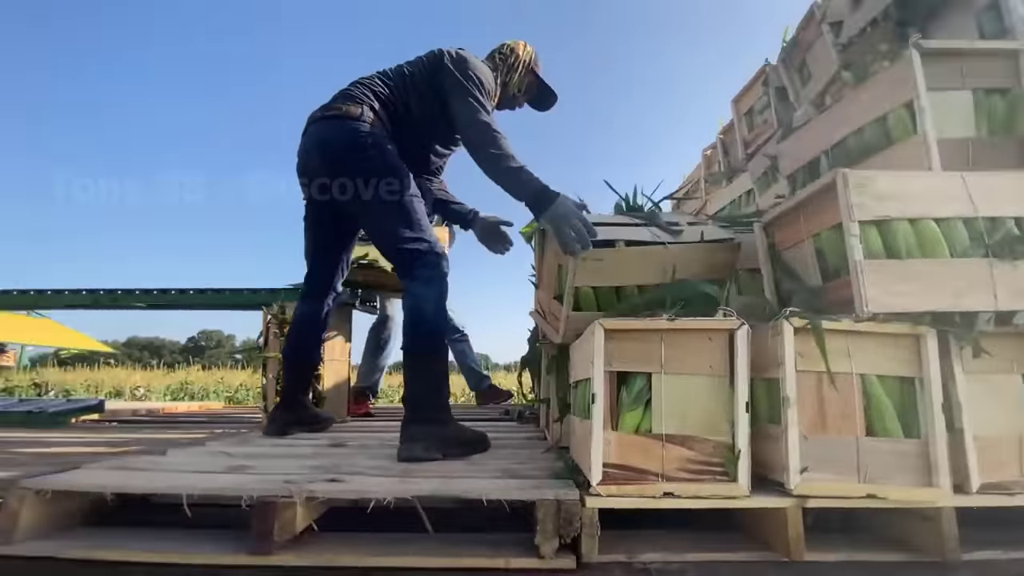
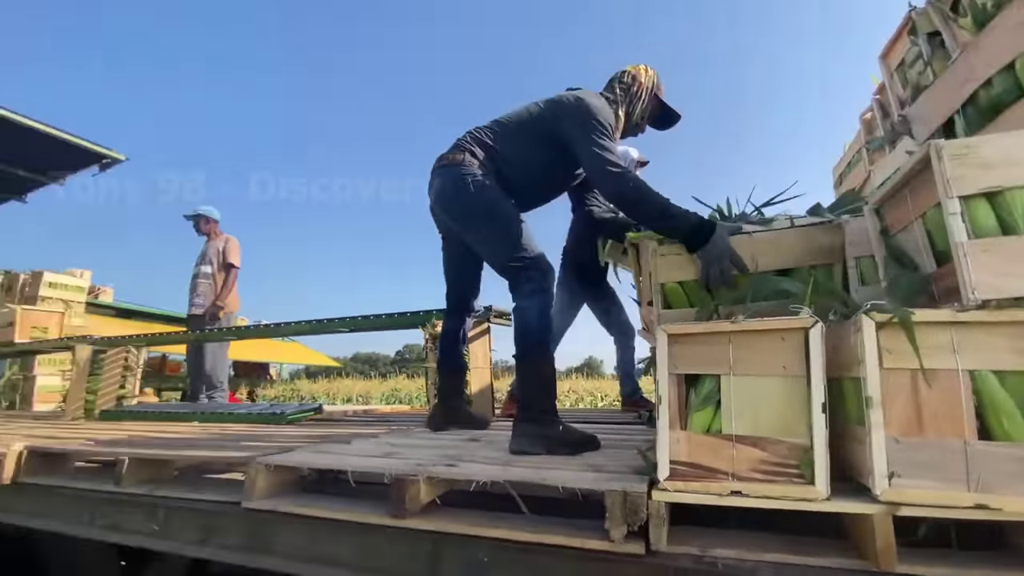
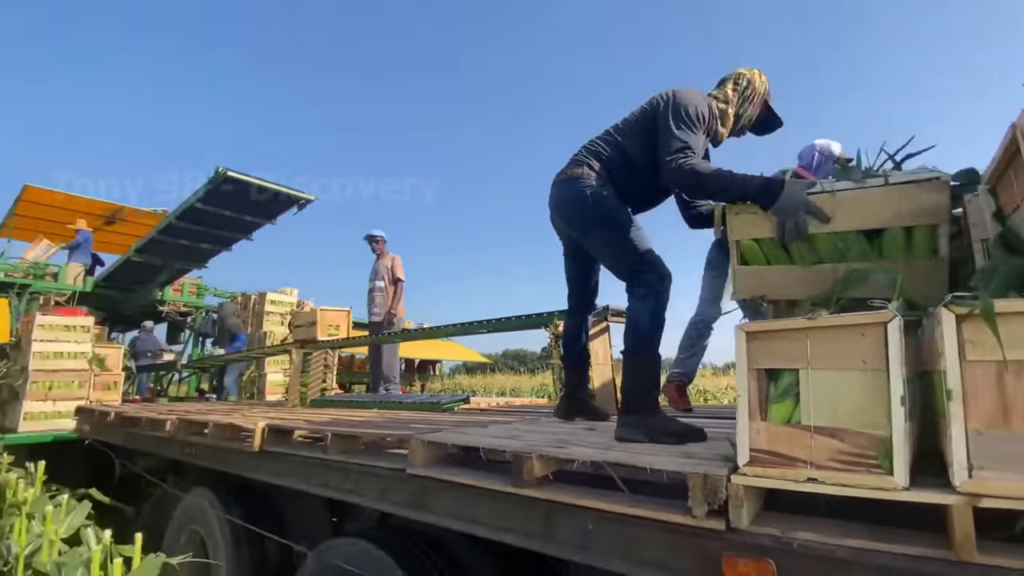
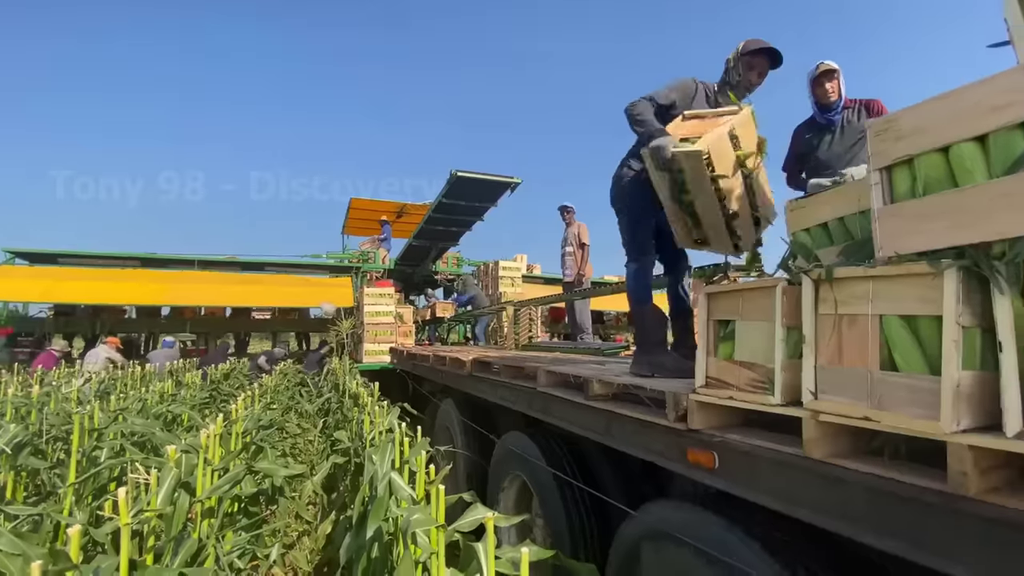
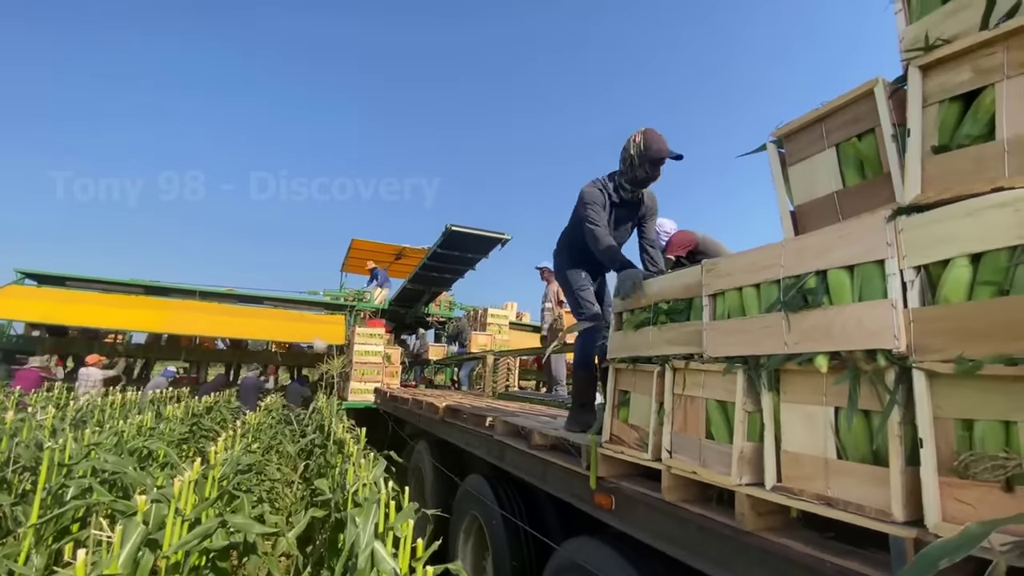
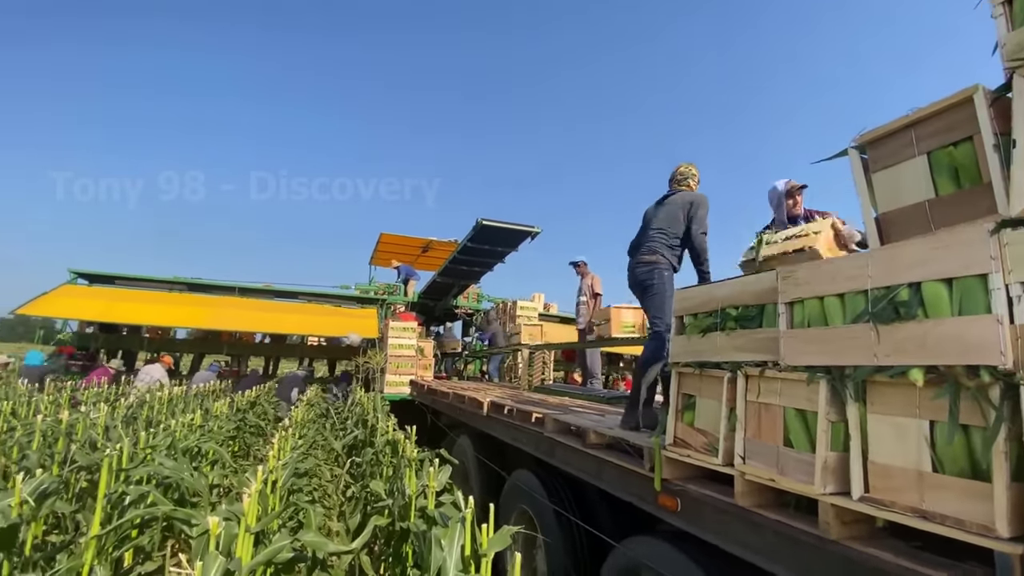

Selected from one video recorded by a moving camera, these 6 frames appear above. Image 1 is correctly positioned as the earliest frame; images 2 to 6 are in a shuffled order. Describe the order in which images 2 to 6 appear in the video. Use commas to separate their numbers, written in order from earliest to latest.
2, 3, 4, 5, 6
